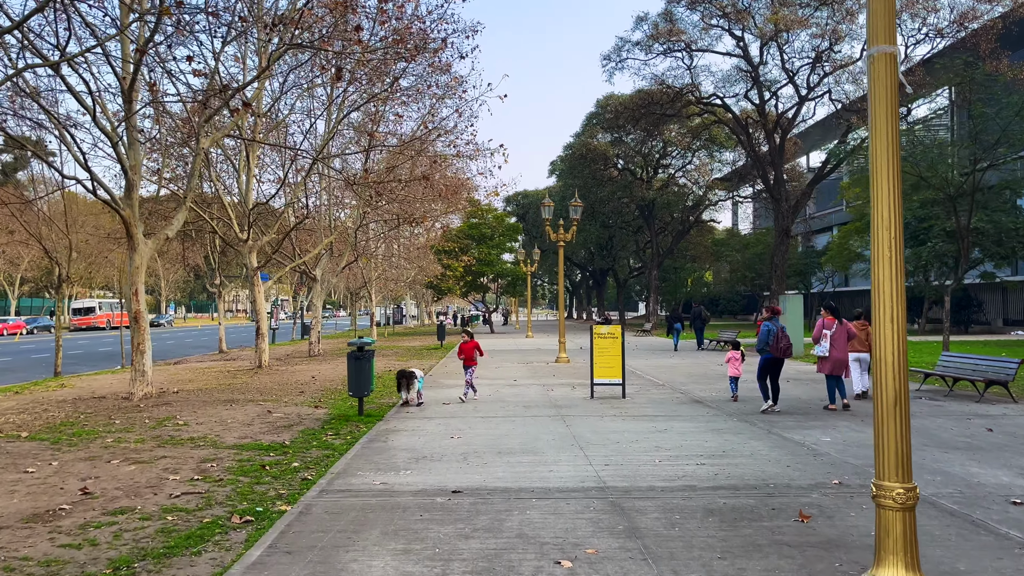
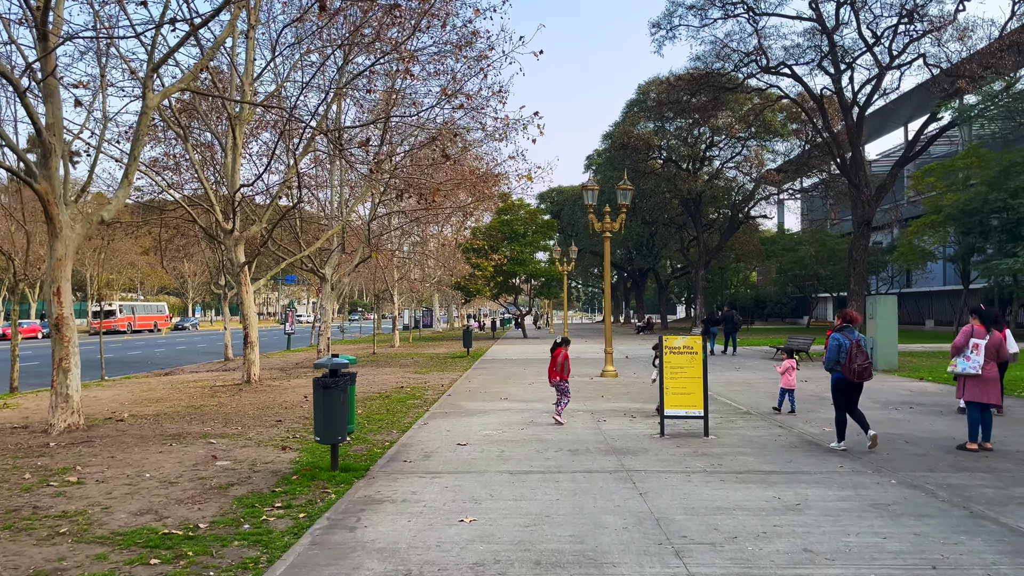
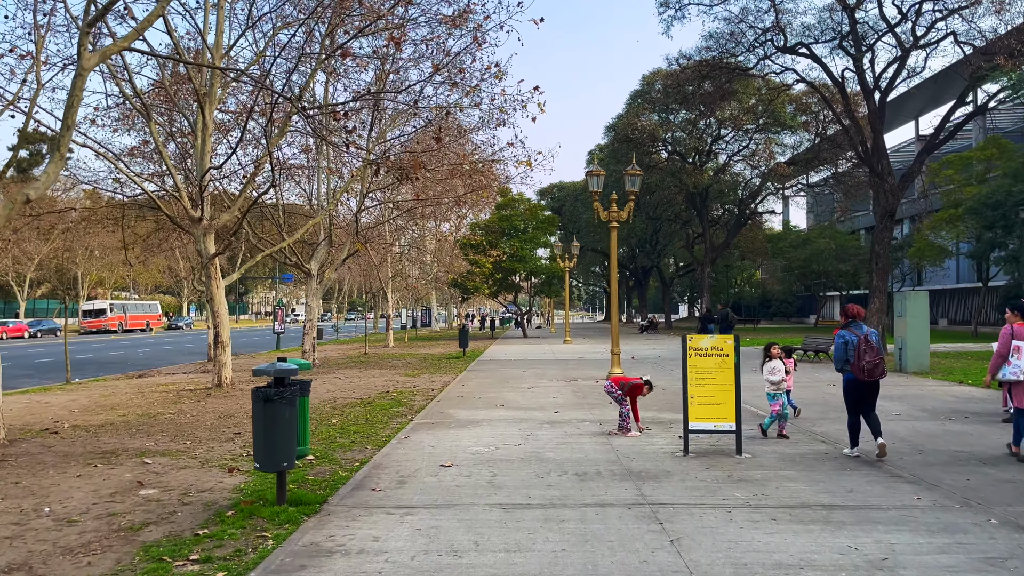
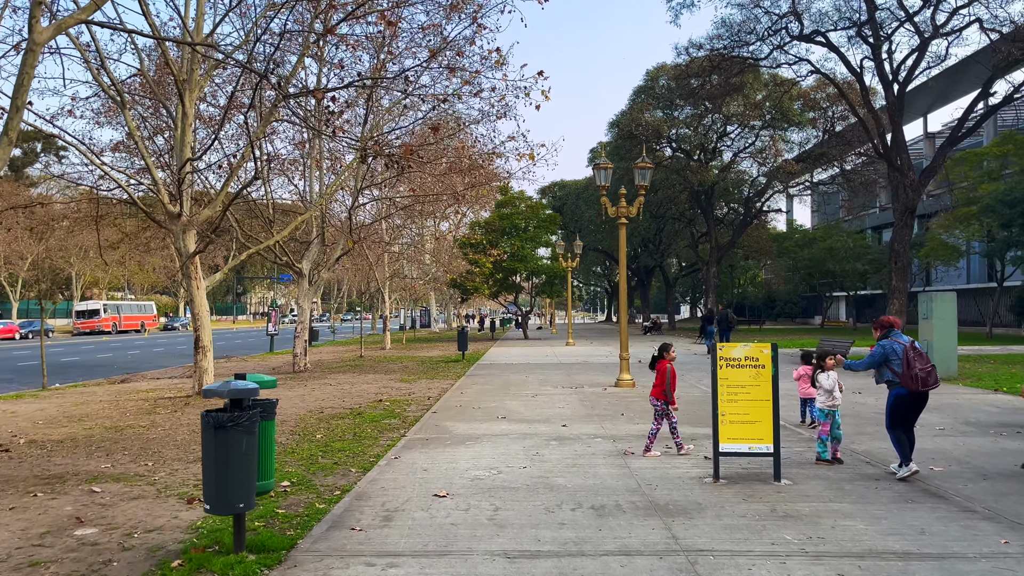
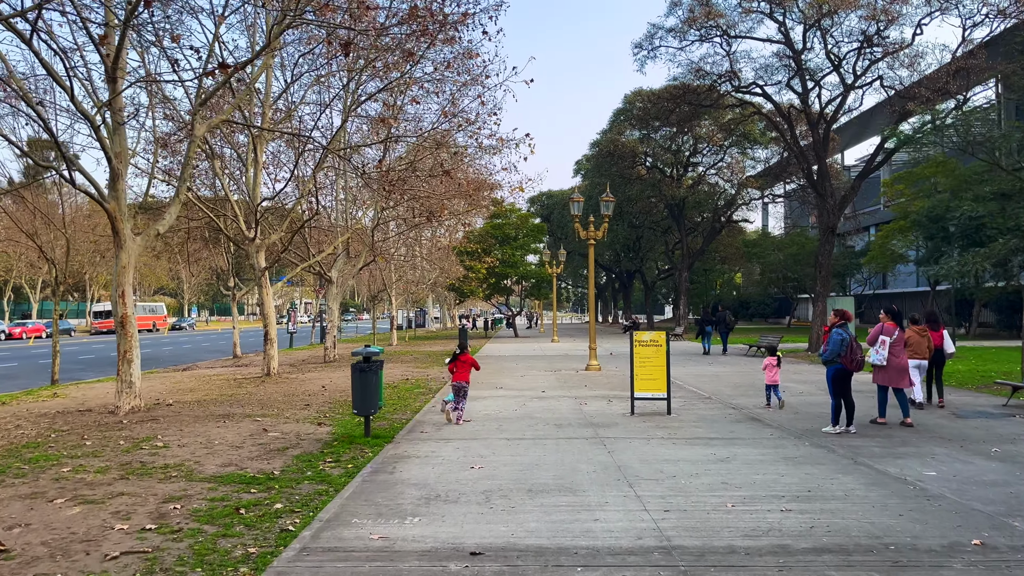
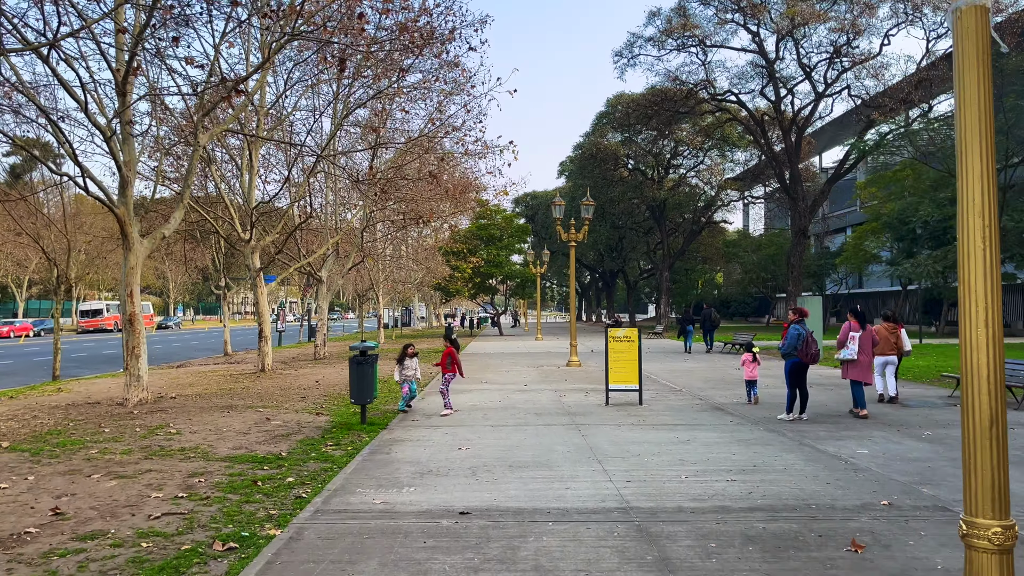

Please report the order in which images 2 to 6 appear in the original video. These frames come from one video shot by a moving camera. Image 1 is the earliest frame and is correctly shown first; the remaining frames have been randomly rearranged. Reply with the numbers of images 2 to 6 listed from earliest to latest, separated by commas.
6, 5, 2, 3, 4
